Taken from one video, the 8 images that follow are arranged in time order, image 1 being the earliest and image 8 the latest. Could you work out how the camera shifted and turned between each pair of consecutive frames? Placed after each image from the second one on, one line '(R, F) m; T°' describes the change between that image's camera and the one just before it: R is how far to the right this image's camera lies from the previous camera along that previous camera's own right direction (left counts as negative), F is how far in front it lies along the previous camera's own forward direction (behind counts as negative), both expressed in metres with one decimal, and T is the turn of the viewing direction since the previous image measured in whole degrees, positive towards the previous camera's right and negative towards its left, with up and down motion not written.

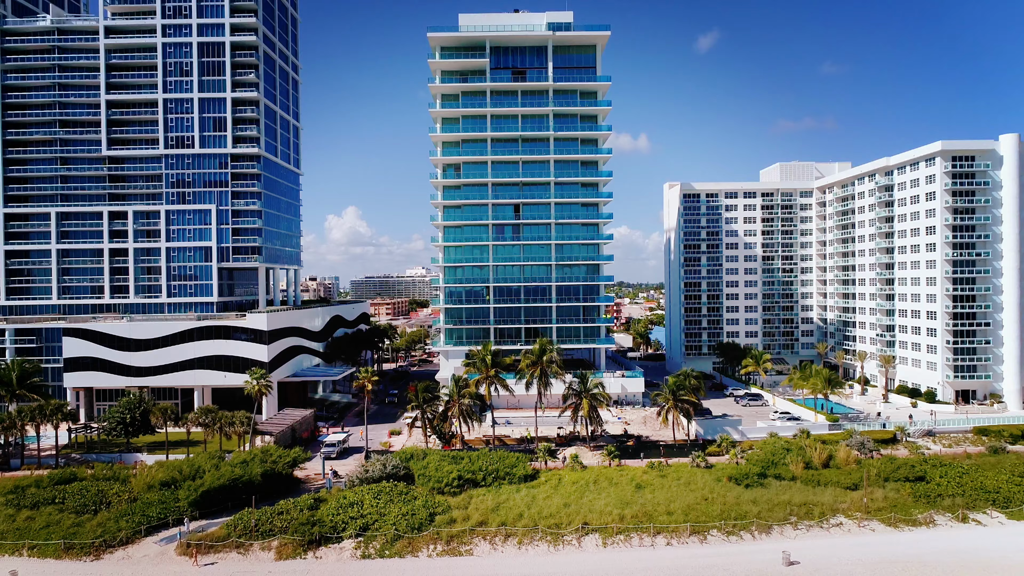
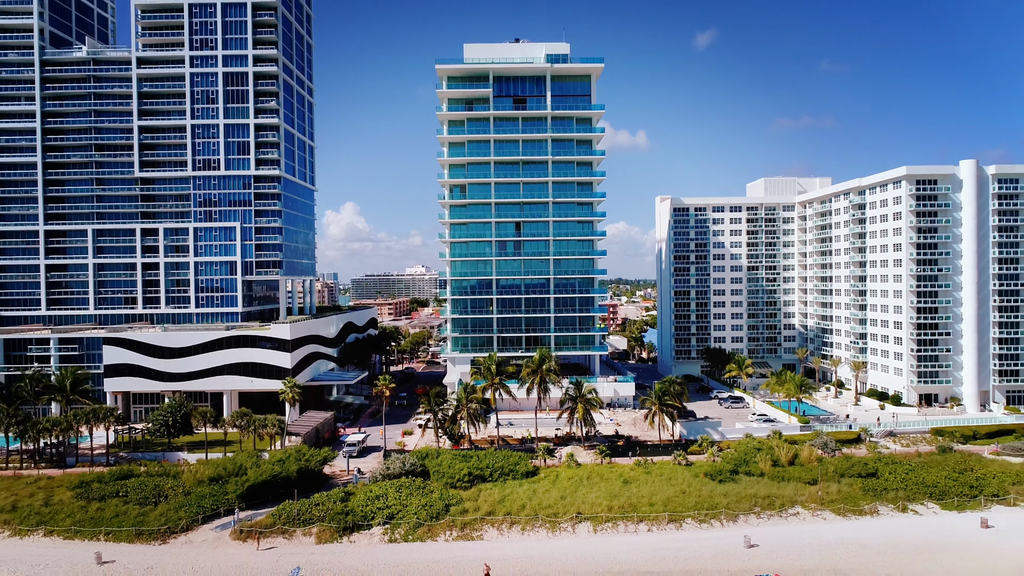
(-0.3, -5.3) m; 0°
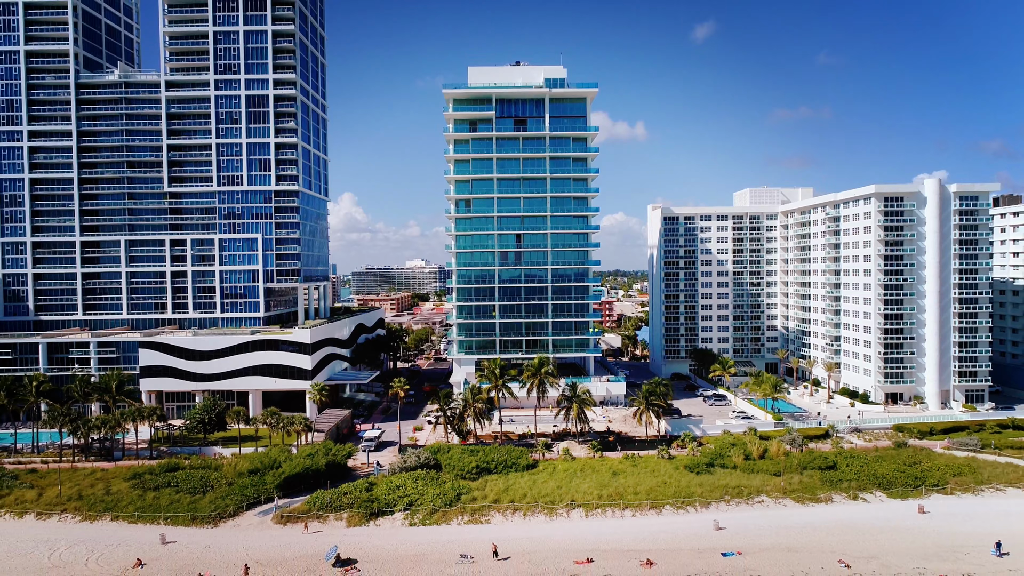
(-0.3, -5.6) m; 0°
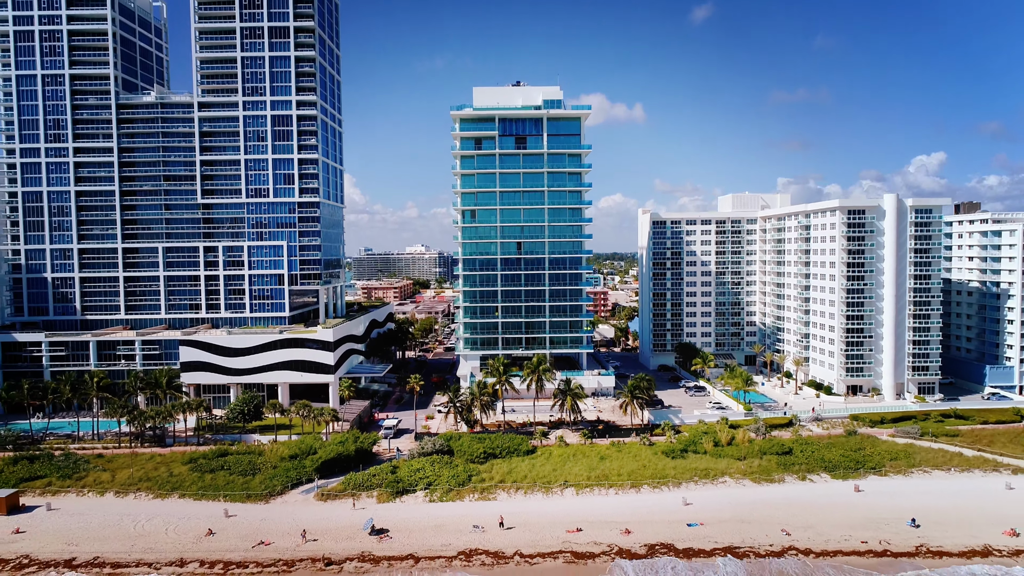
(-0.4, -7.7) m; 0°
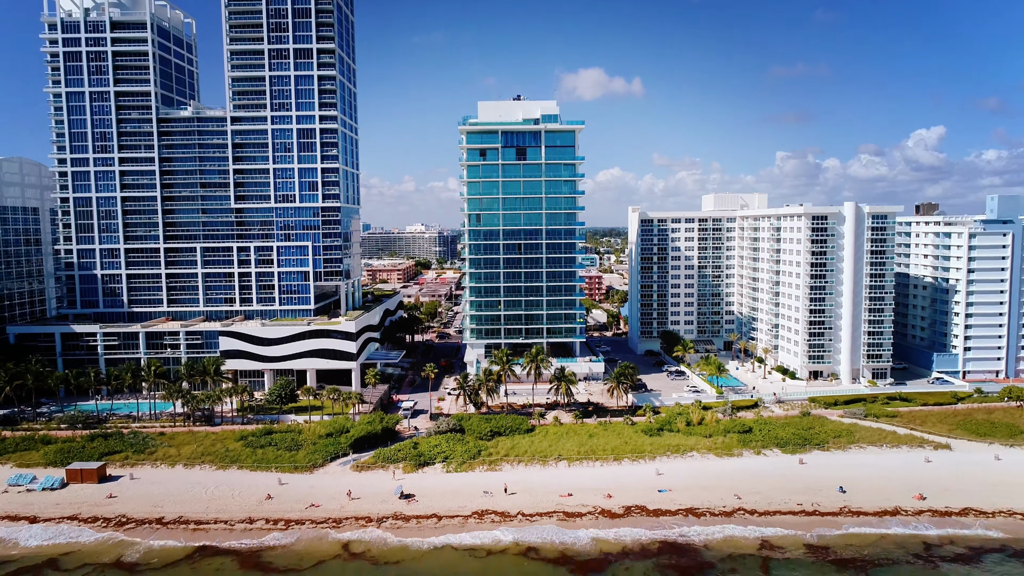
(-0.4, -9.6) m; 0°
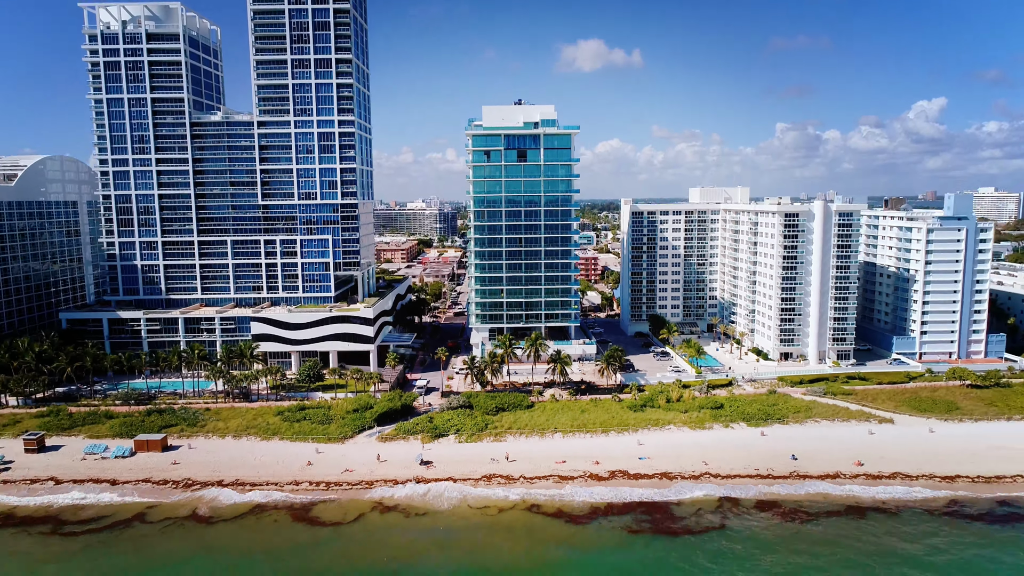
(-0.4, -9.3) m; 0°
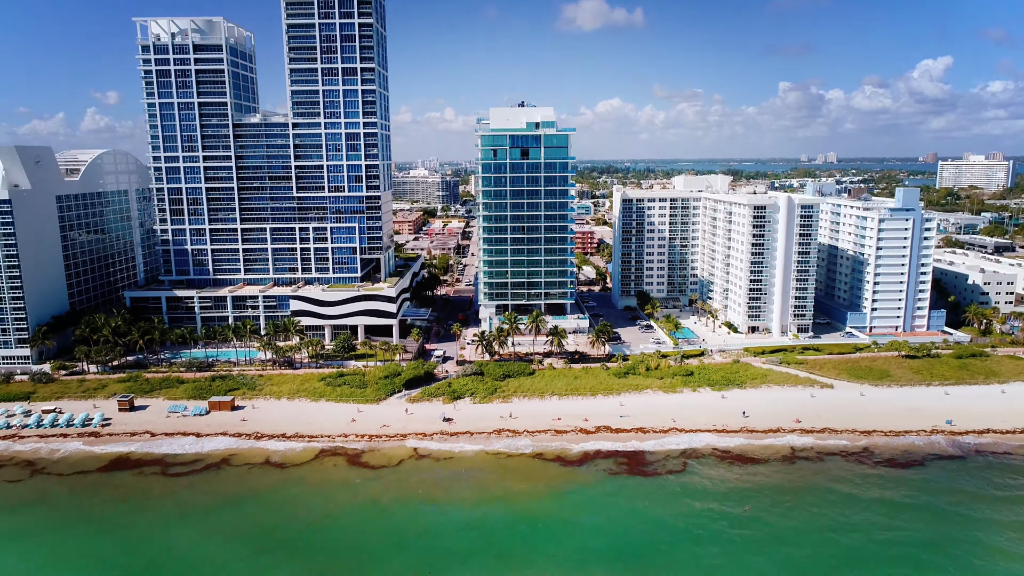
(-0.7, -14.3) m; 0°
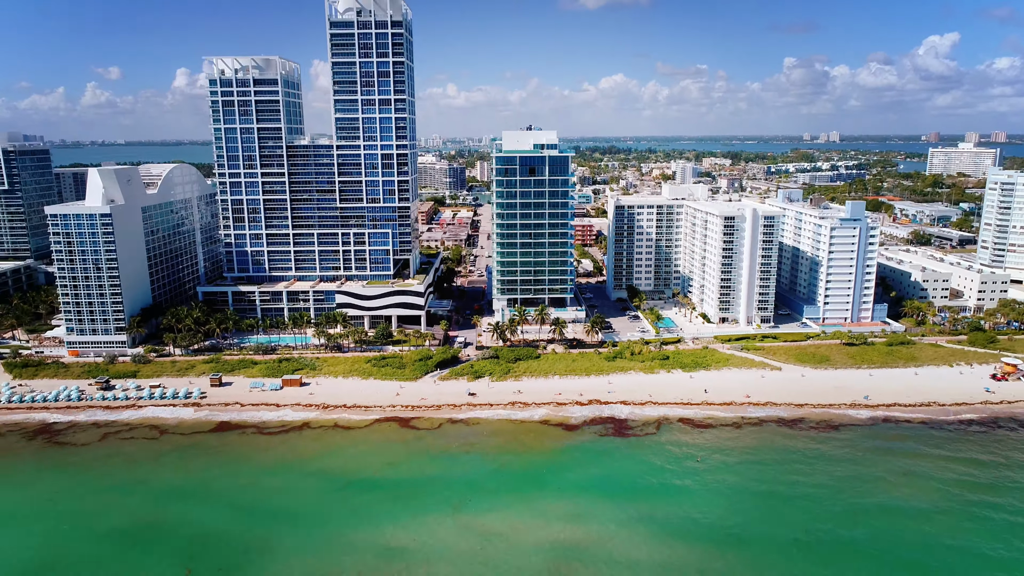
(-1.3, -20.9) m; 0°
